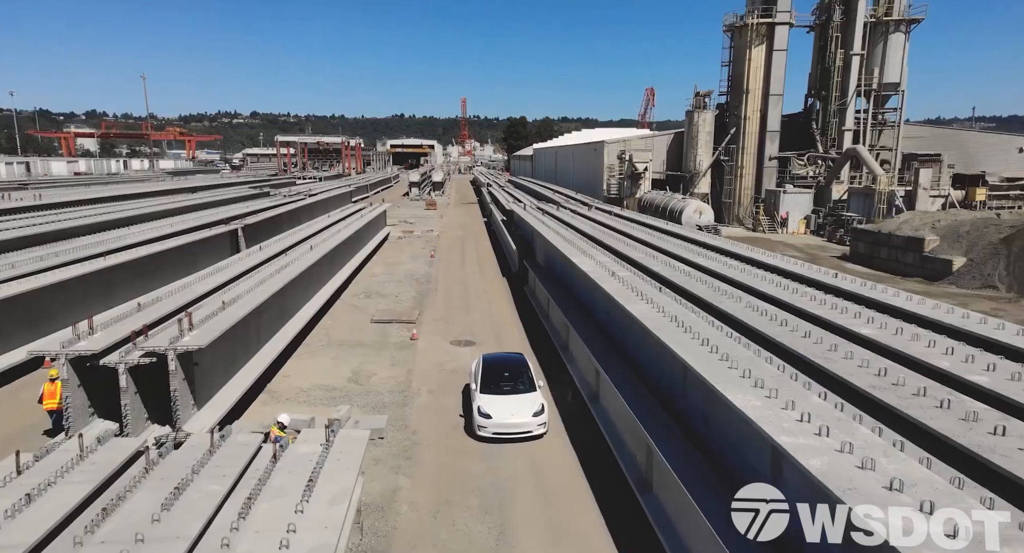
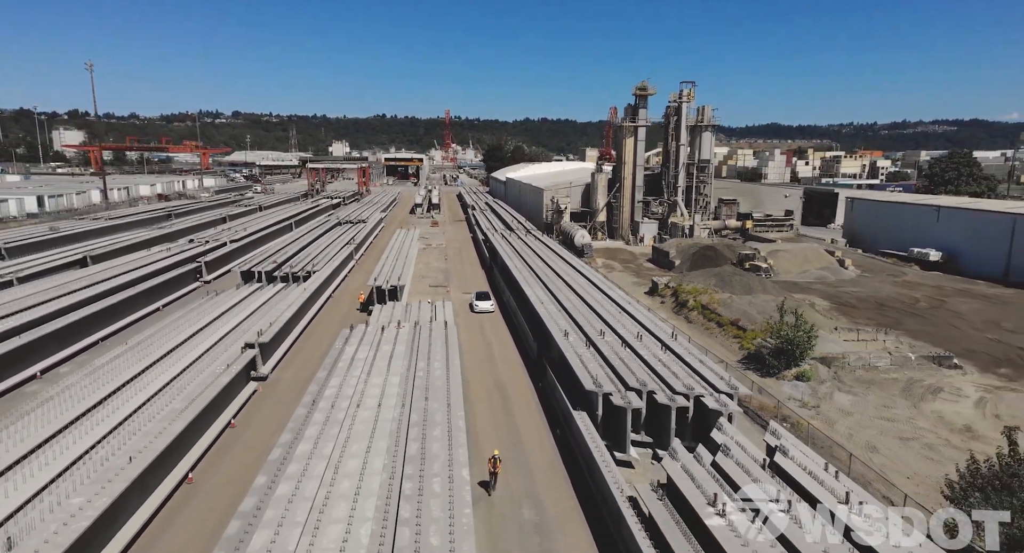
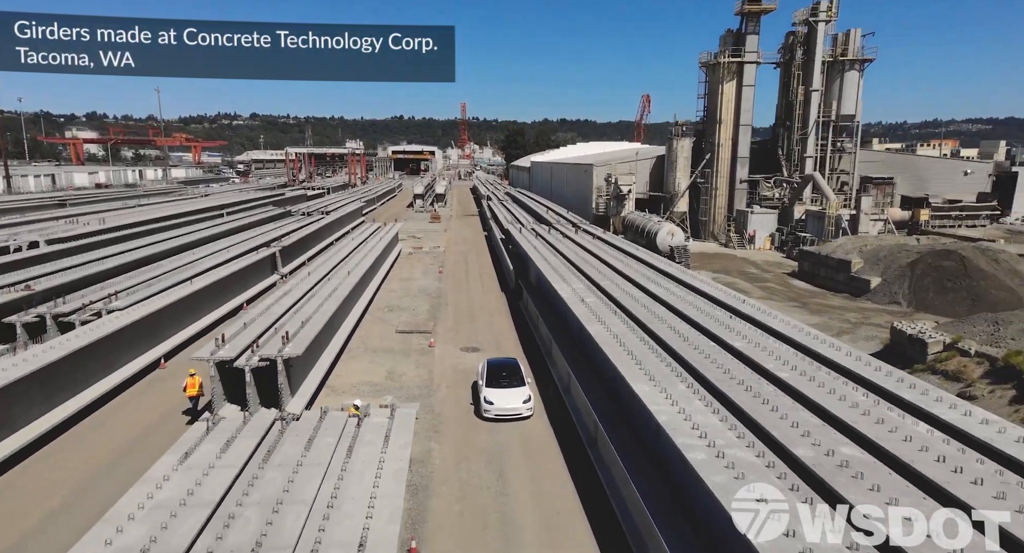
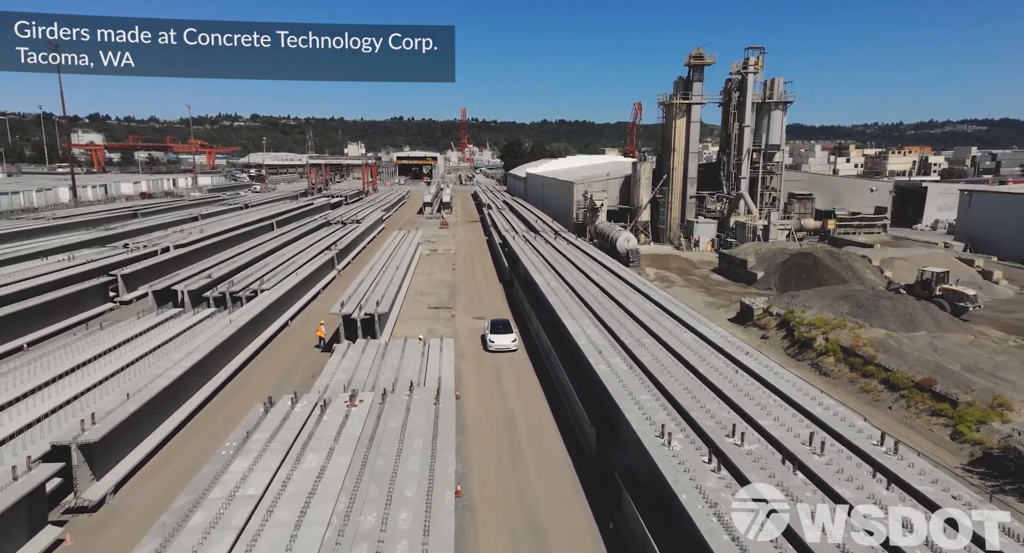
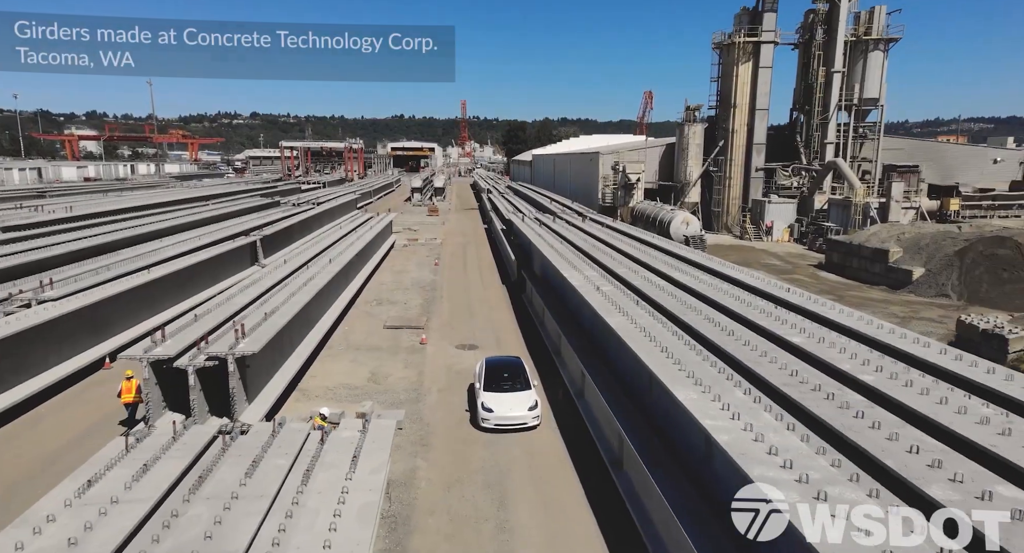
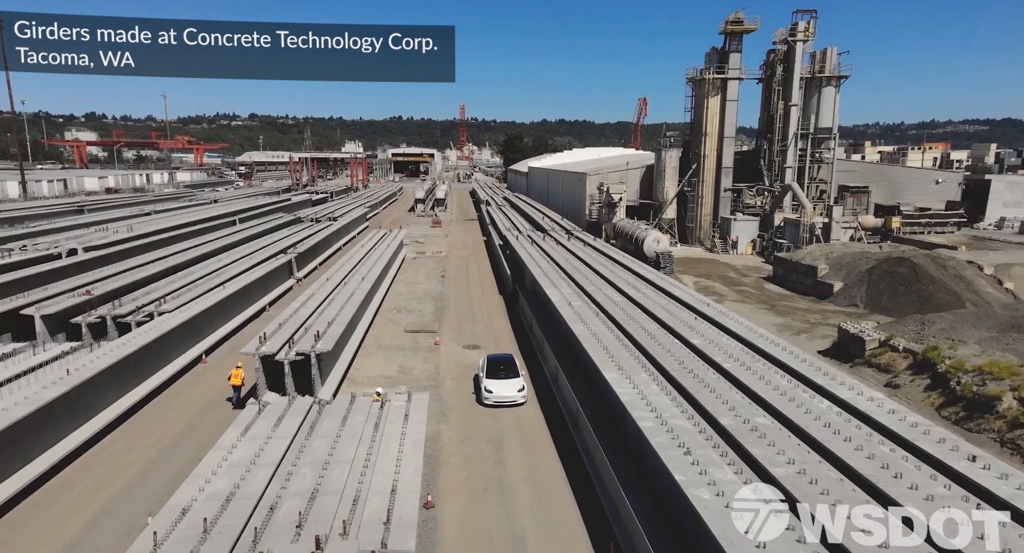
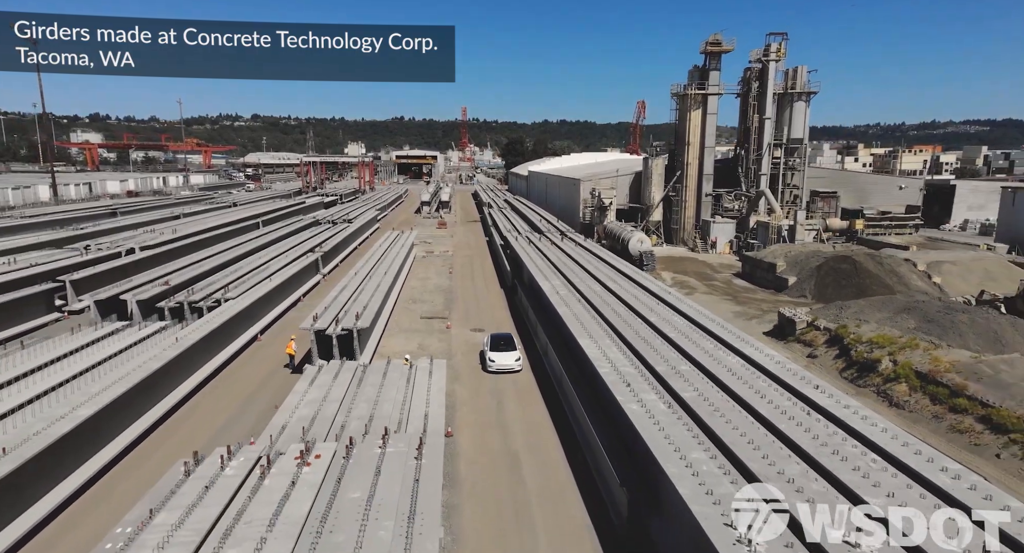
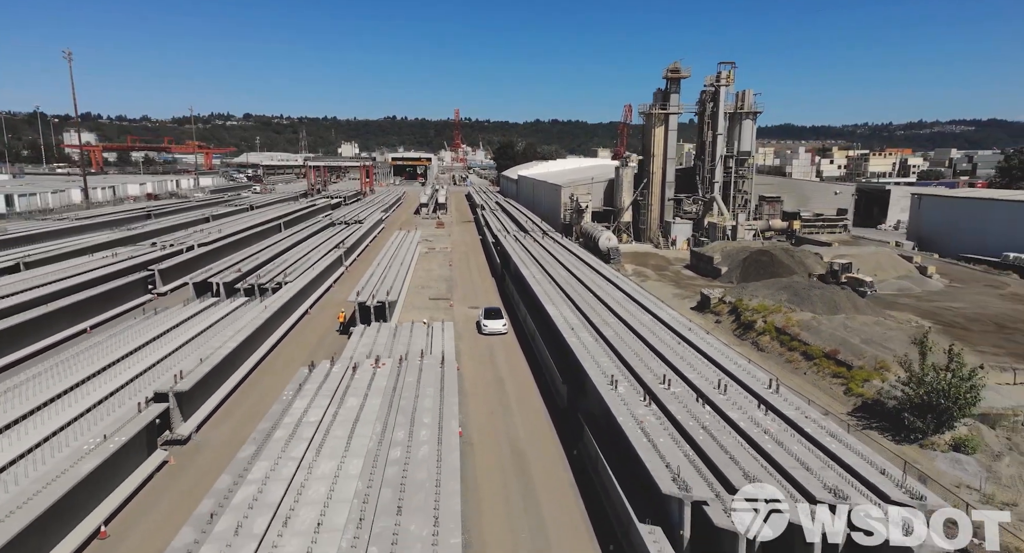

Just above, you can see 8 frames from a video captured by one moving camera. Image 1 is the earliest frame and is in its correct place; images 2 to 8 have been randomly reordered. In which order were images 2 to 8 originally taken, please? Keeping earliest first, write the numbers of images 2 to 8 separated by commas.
5, 3, 6, 7, 4, 8, 2
